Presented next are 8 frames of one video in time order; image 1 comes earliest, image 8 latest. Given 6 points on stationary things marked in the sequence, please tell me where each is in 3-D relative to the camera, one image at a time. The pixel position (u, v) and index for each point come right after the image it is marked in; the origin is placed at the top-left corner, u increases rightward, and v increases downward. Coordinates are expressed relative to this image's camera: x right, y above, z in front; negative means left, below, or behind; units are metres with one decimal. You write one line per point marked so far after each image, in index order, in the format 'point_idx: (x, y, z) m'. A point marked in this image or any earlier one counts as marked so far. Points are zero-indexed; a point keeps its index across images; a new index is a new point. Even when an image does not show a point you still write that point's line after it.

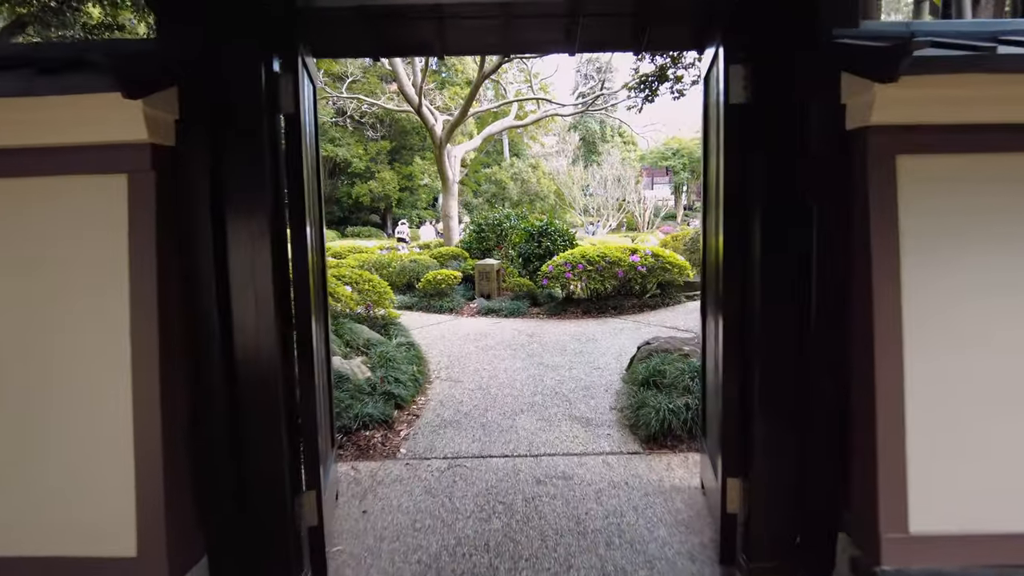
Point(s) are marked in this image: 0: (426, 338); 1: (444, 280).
0: (-0.7, -0.4, +4.8) m
1: (-0.7, +0.1, +6.4) m
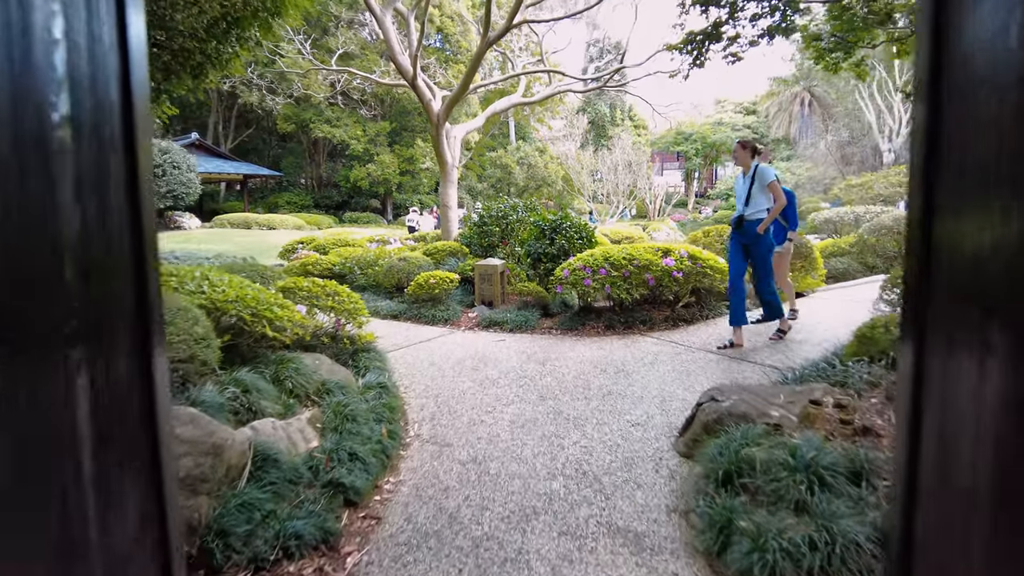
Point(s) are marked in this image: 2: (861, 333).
0: (-0.6, -0.5, +3.7) m
1: (-0.6, 0.0, +5.3) m
2: (+1.6, -0.2, +2.9) m
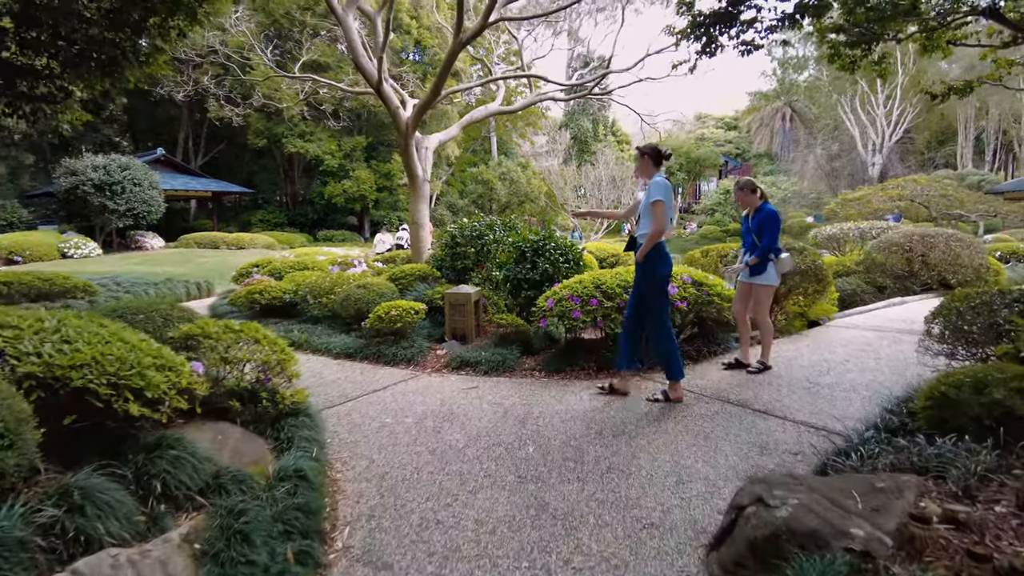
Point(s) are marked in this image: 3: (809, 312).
0: (-0.8, -0.7, +3.0) m
1: (-0.8, -0.2, +4.6) m
2: (+1.5, -0.4, +2.2) m
3: (+2.5, -0.2, +5.4) m
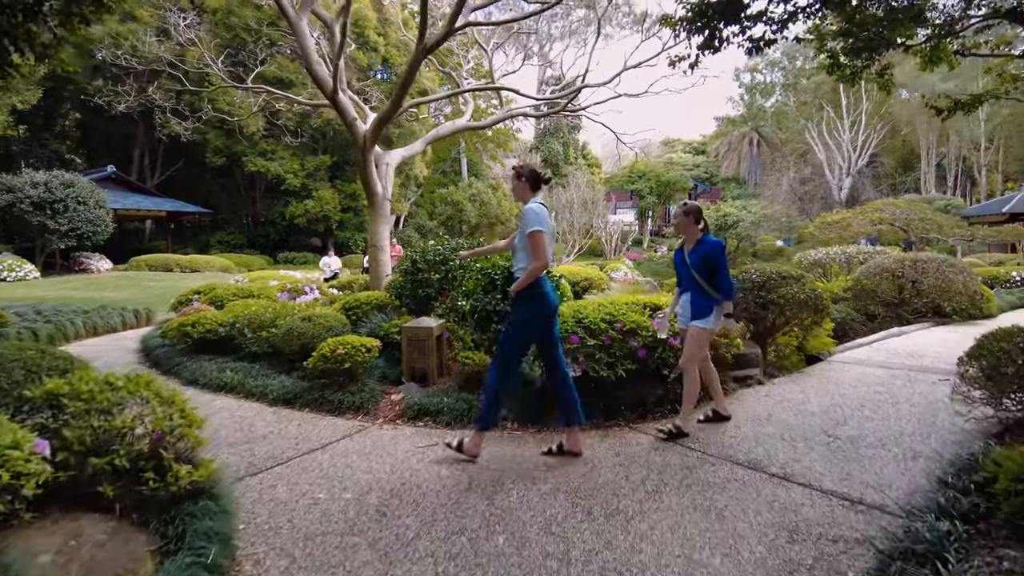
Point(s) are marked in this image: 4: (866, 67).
0: (-0.9, -0.8, +2.3) m
1: (-1.0, -0.4, +3.9) m
2: (+1.4, -0.5, +1.7) m
3: (+2.2, -0.4, +4.9) m
4: (+2.4, +1.5, +4.5) m
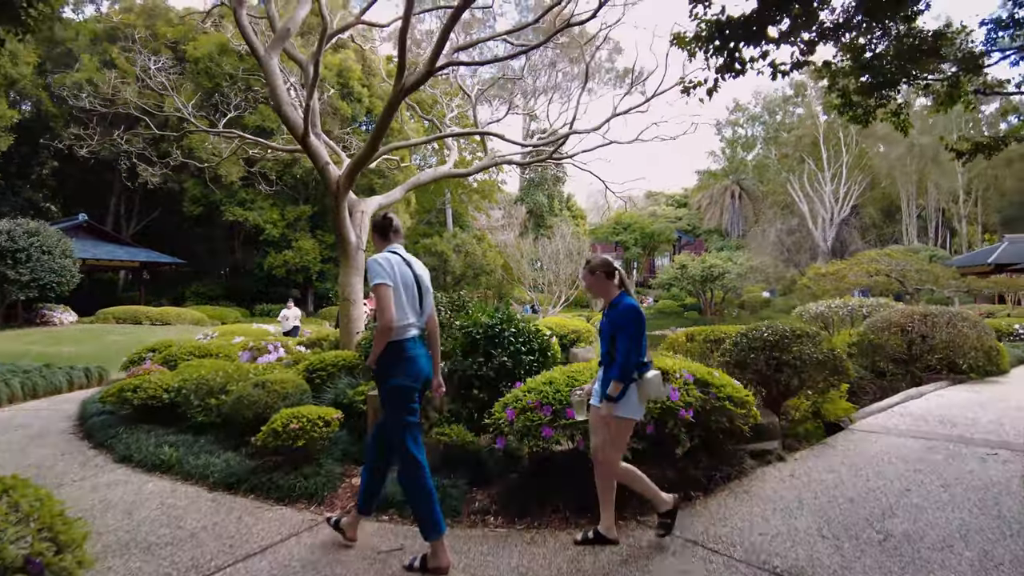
0: (-0.9, -1.0, +1.7) m
1: (-1.1, -0.7, +3.4) m
2: (+1.3, -0.6, +1.2) m
3: (+2.1, -0.8, +4.4) m
4: (+2.3, +1.2, +4.1) m
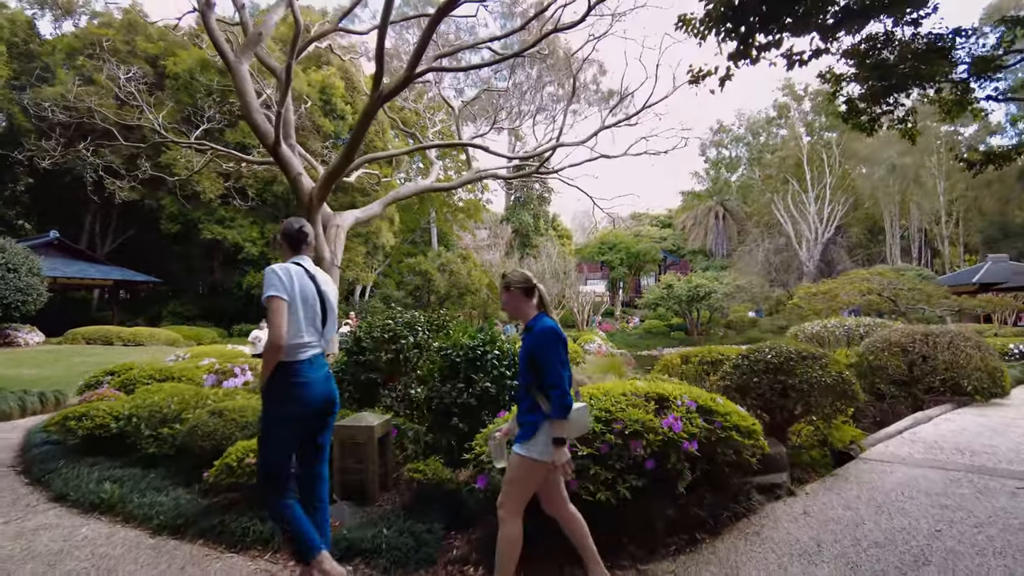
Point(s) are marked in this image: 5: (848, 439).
0: (-1.0, -1.0, +1.4) m
1: (-1.1, -0.8, +3.0) m
2: (+1.3, -0.7, +0.9) m
3: (+2.0, -1.0, +4.1) m
4: (+2.3, +1.1, +3.9) m
5: (+2.1, -1.0, +4.1) m
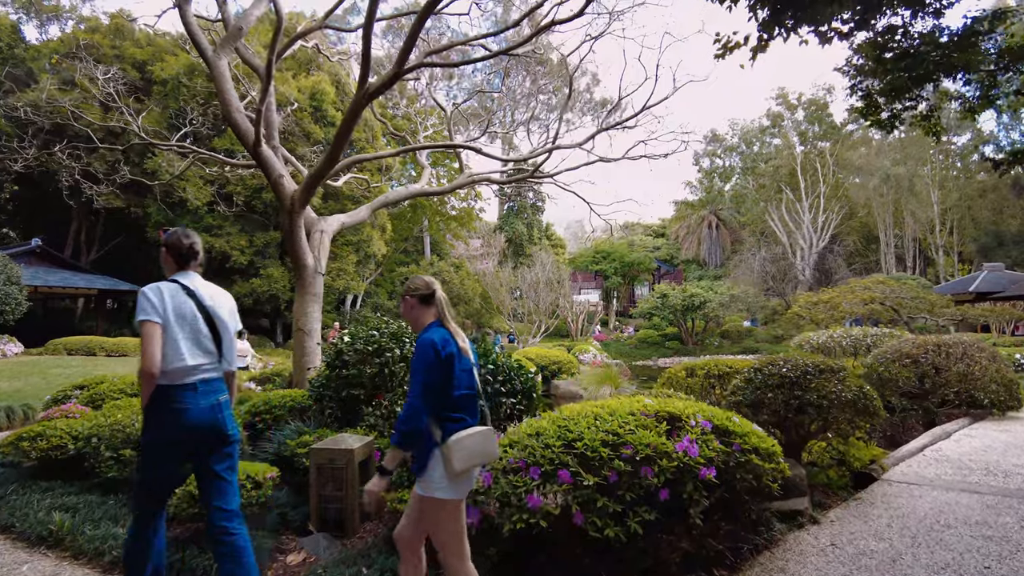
0: (-1.0, -1.0, +1.0) m
1: (-1.2, -0.8, +2.7) m
2: (+1.3, -0.7, +0.6) m
3: (+2.0, -1.0, +3.8) m
4: (+2.2, +1.0, +3.6) m
5: (+2.1, -1.0, +3.9) m
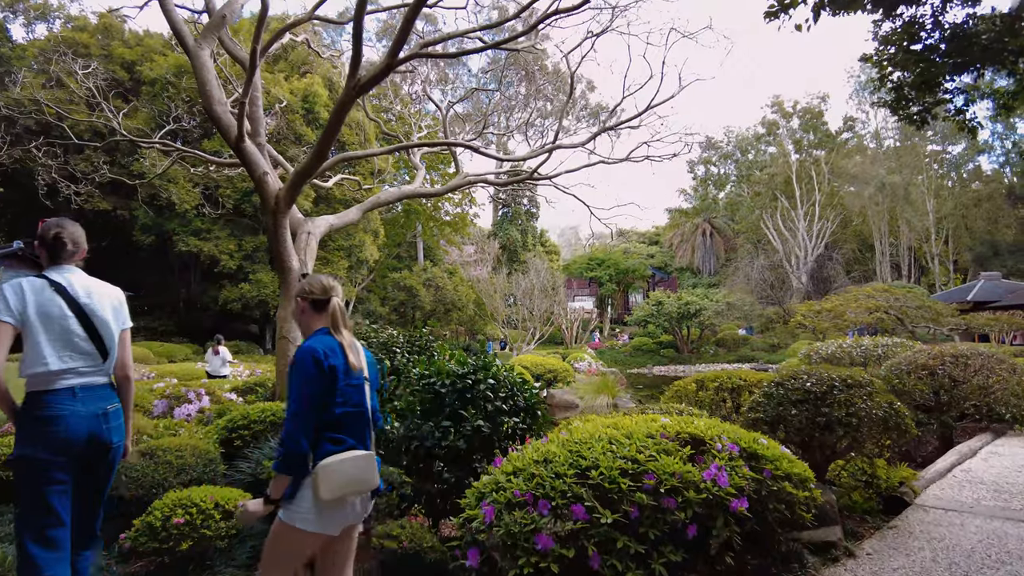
0: (-0.9, -1.0, +0.7) m
1: (-1.1, -0.8, +2.3) m
2: (+1.3, -0.7, +0.3) m
3: (+2.0, -1.0, +3.5) m
4: (+2.2, +1.0, +3.4) m
5: (+2.1, -1.0, +3.6) m
